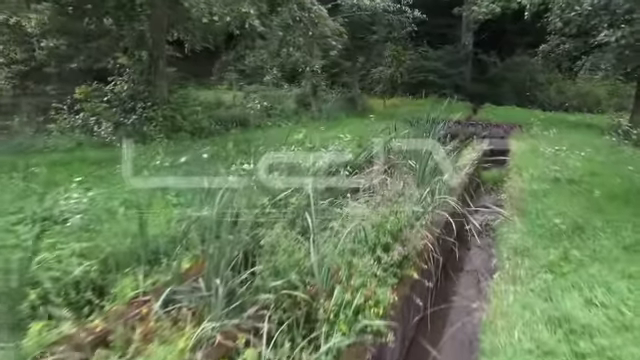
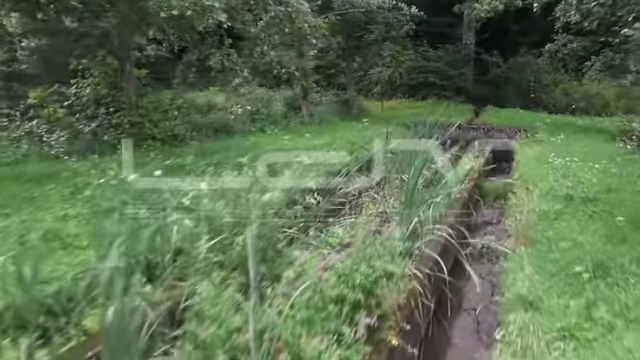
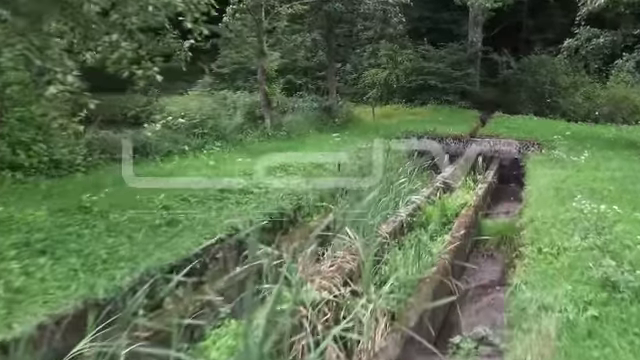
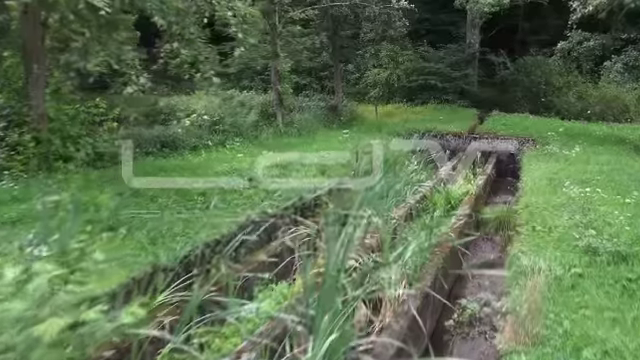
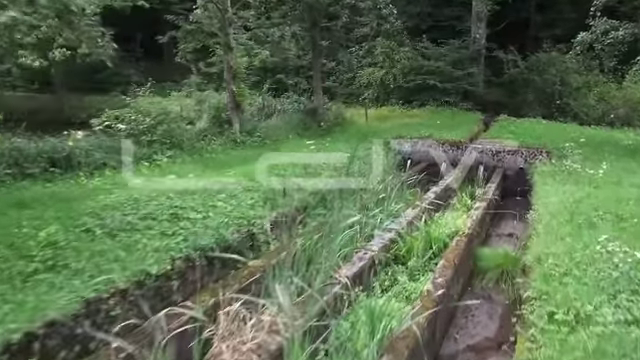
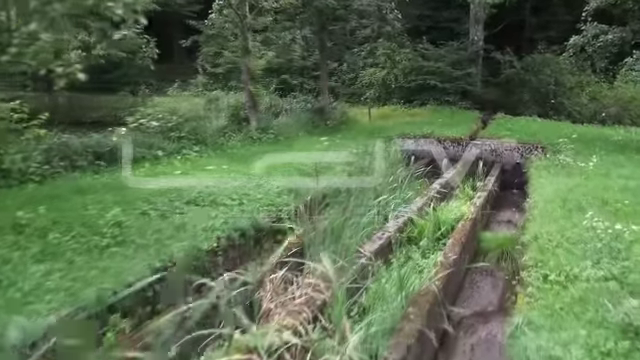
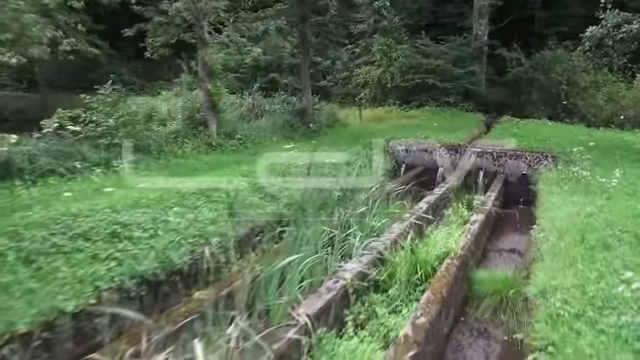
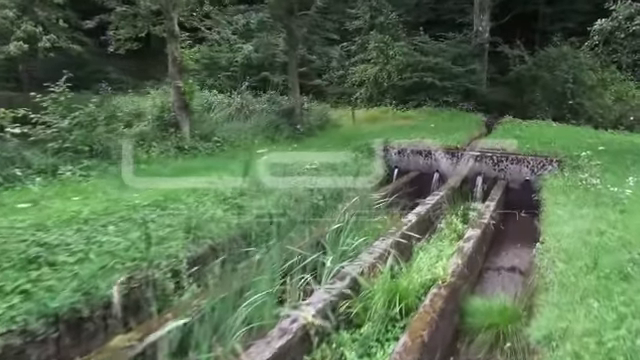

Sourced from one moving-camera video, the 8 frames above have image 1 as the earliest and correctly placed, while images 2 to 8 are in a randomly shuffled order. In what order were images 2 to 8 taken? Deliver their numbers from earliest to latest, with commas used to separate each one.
2, 4, 3, 6, 5, 7, 8
